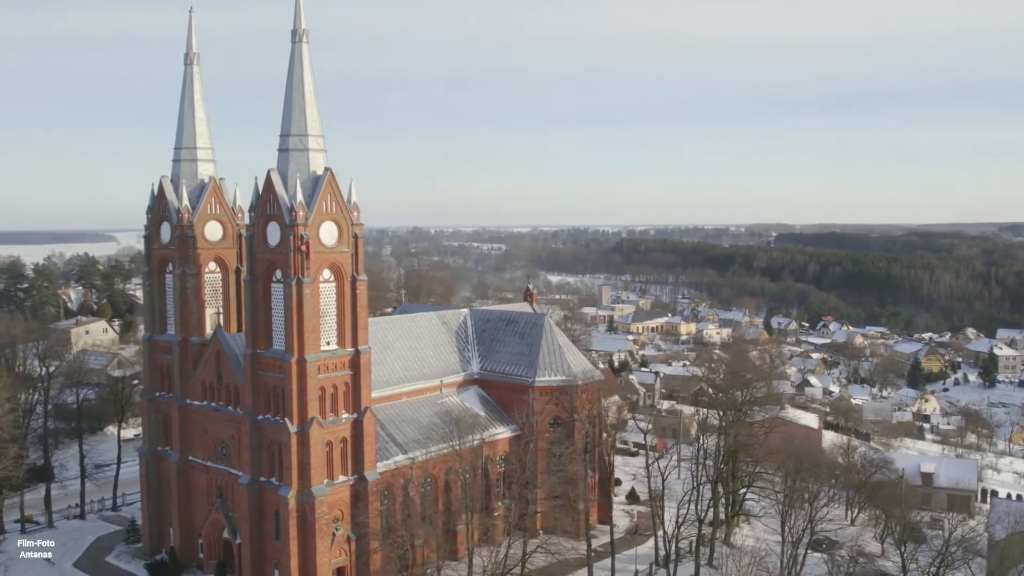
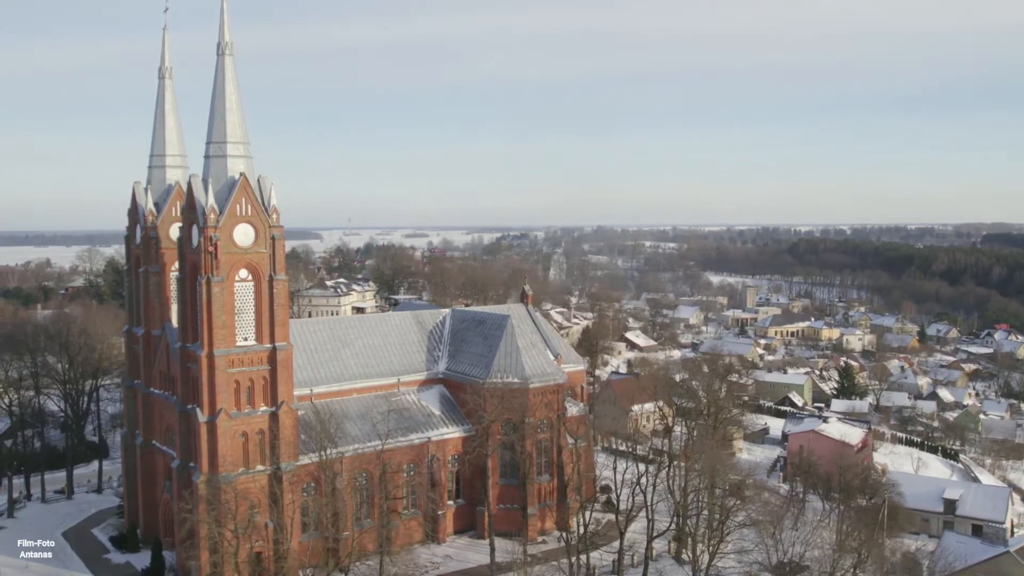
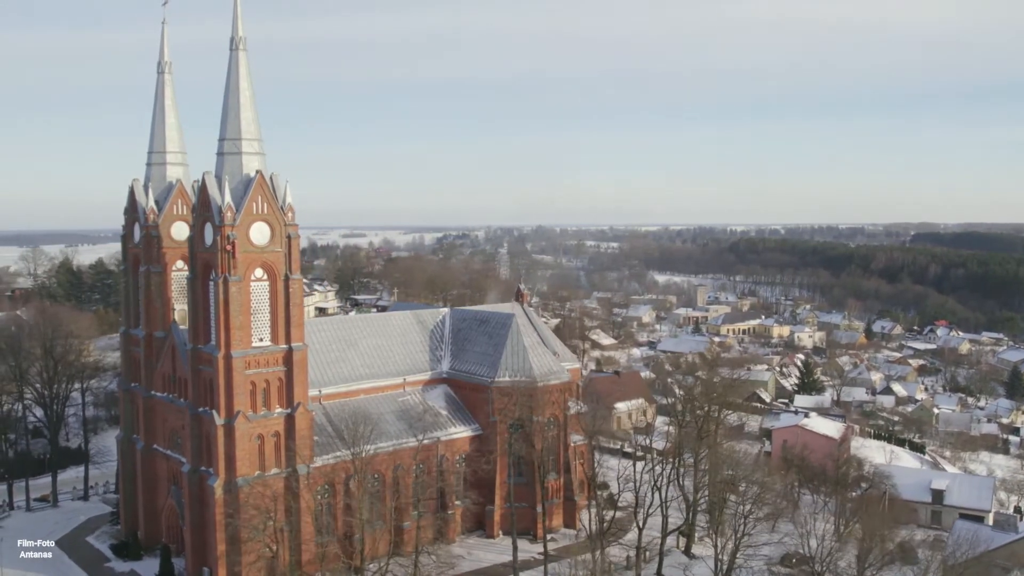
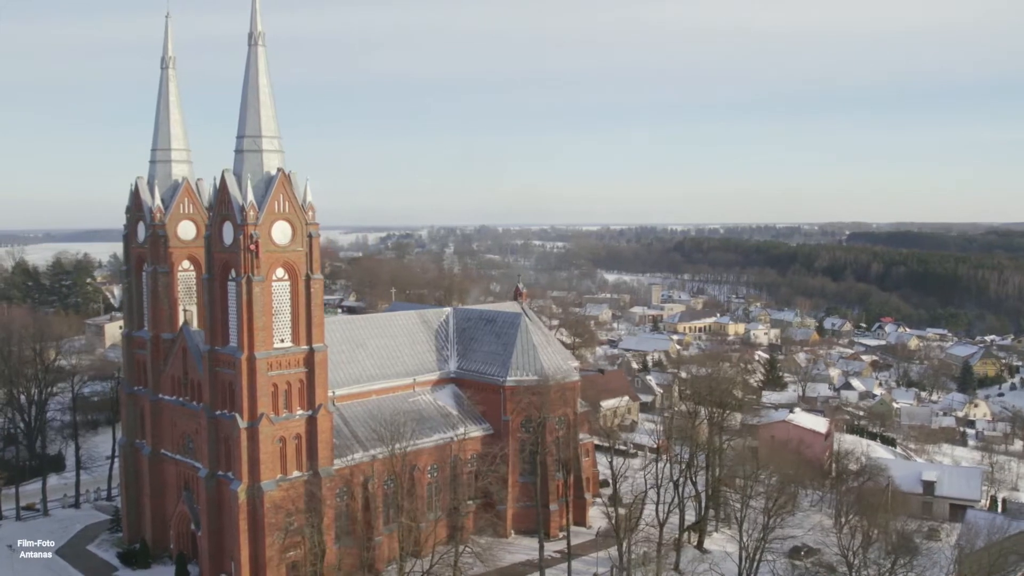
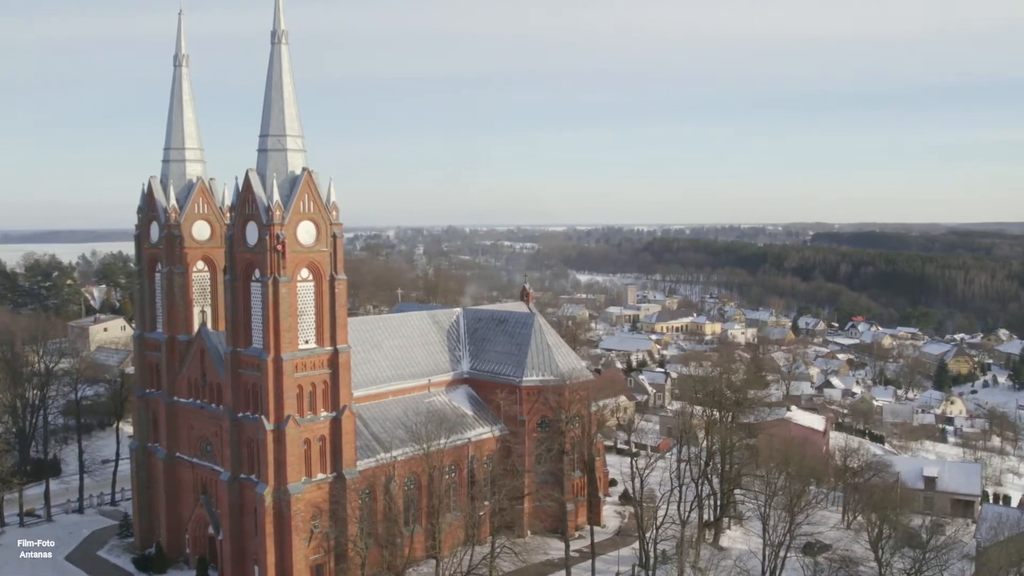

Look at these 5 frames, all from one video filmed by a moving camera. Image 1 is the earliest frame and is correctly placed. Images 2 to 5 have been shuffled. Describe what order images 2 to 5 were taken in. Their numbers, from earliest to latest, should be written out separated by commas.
5, 4, 3, 2
